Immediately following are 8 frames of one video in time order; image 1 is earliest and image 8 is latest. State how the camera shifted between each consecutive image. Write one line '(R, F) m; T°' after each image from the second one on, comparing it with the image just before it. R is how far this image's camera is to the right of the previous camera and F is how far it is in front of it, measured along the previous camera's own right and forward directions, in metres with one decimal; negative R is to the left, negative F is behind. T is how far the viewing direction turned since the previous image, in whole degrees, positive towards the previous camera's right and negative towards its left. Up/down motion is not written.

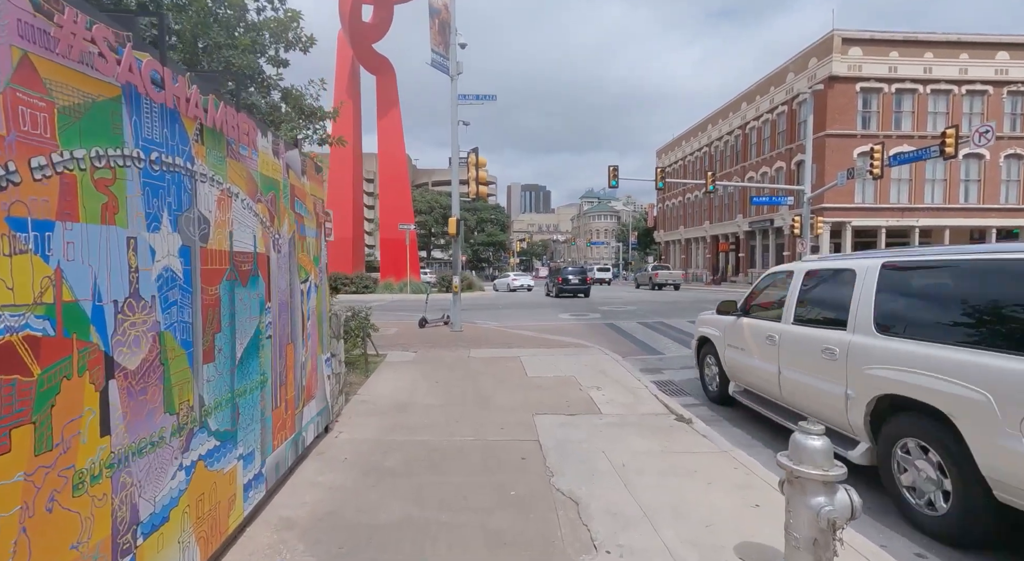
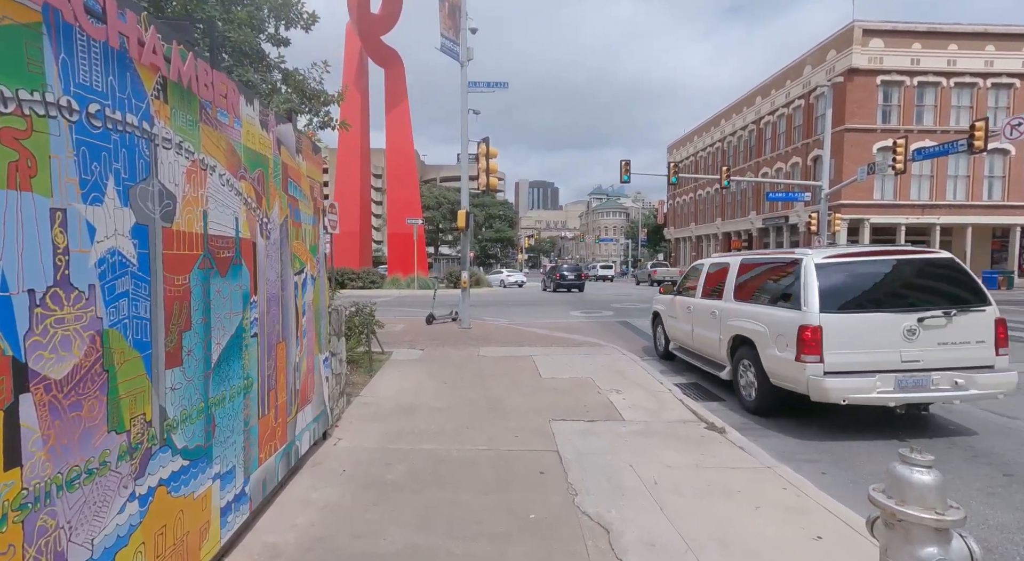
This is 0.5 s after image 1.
(-0.1, +0.5) m; -1°
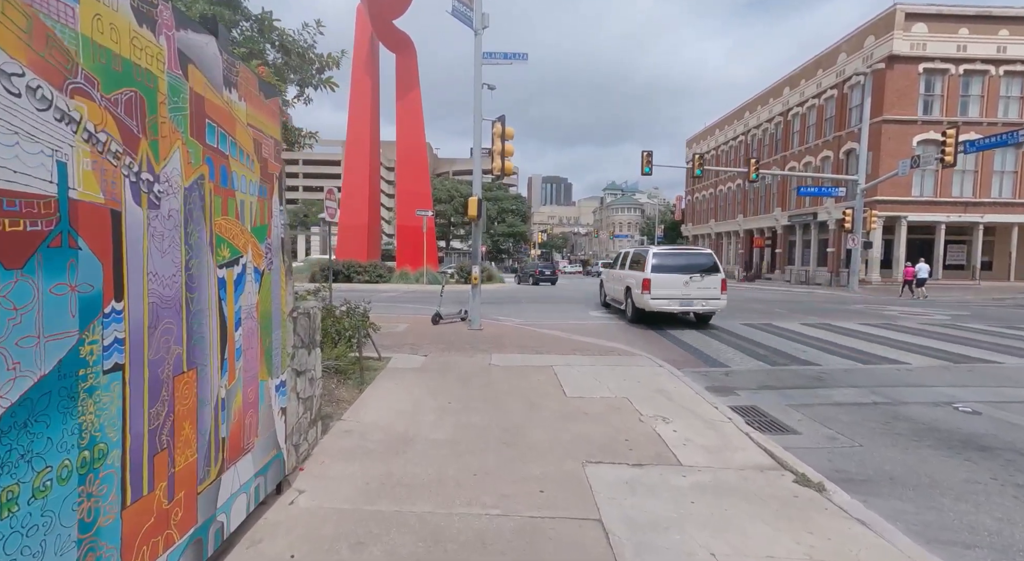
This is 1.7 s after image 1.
(-0.1, +1.4) m; -1°
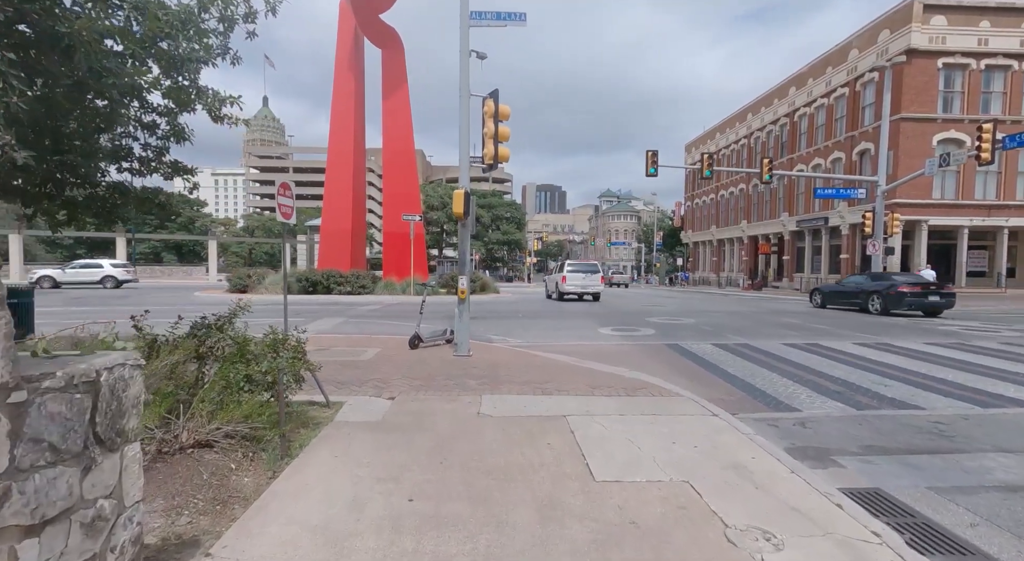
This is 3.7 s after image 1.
(0.0, +2.3) m; +1°
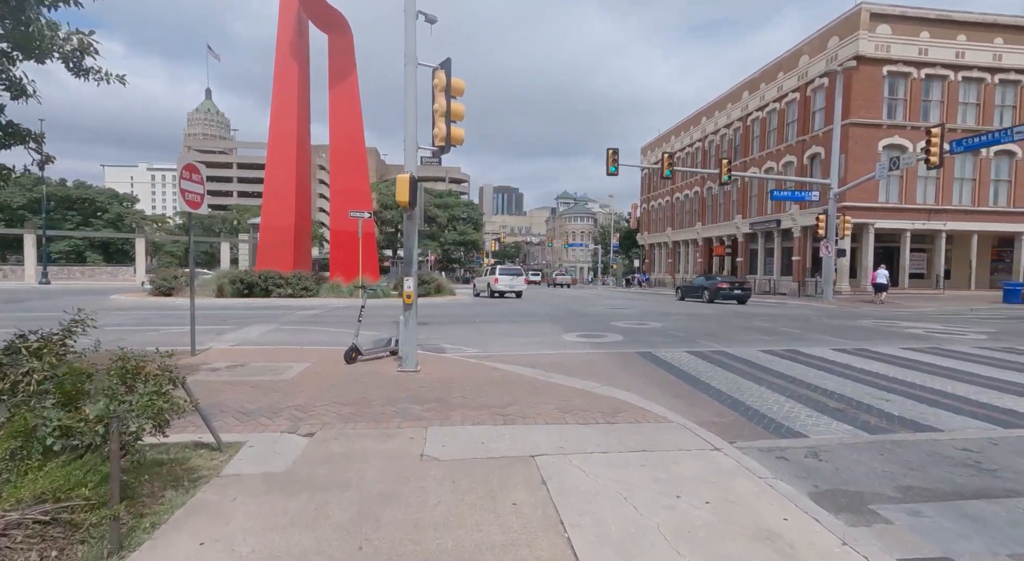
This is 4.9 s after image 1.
(0.0, +1.3) m; +5°
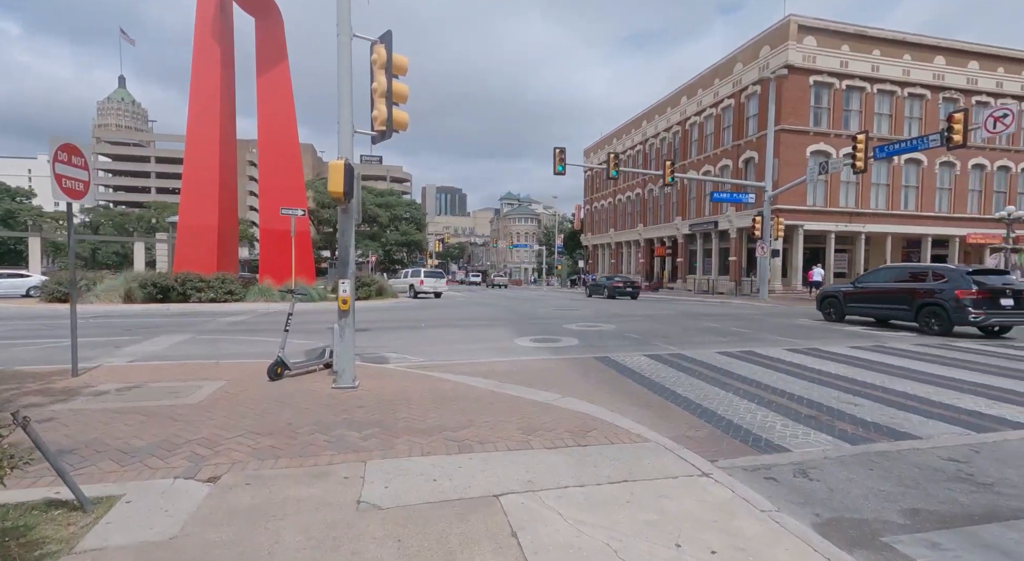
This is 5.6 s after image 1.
(-0.1, +0.8) m; +6°
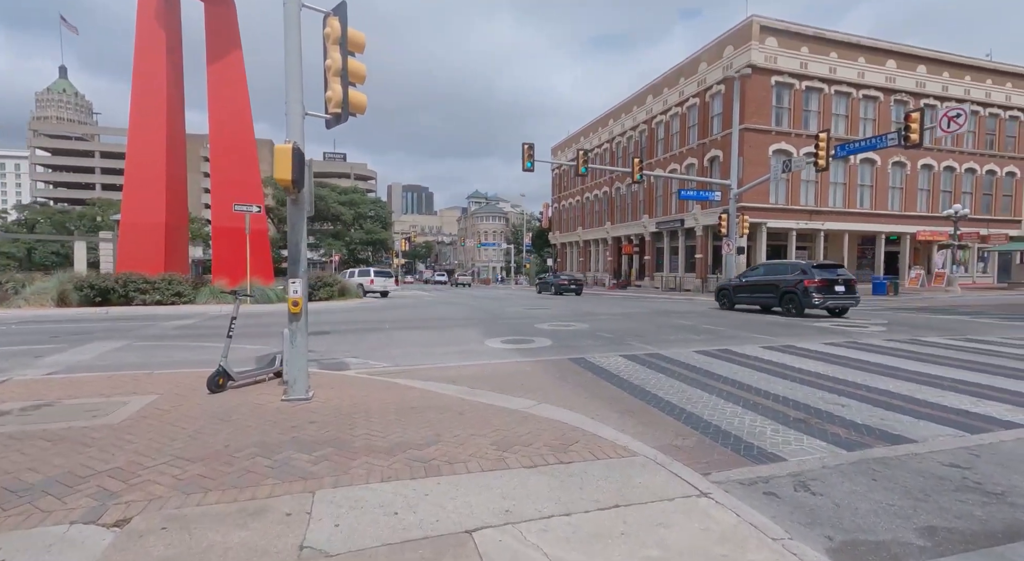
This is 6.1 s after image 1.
(0.0, +0.6) m; +3°
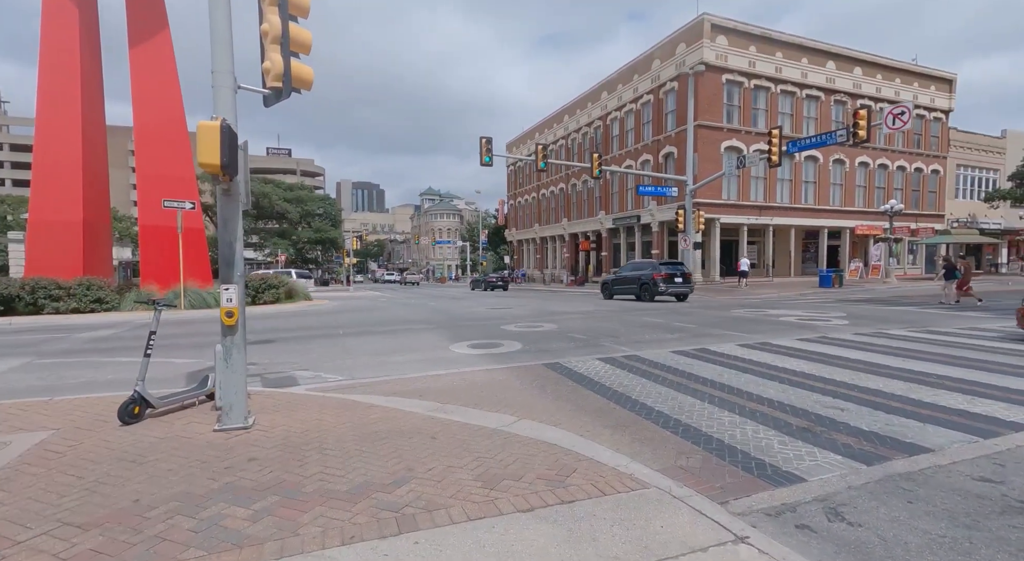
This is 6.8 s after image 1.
(-0.2, +0.8) m; +5°
